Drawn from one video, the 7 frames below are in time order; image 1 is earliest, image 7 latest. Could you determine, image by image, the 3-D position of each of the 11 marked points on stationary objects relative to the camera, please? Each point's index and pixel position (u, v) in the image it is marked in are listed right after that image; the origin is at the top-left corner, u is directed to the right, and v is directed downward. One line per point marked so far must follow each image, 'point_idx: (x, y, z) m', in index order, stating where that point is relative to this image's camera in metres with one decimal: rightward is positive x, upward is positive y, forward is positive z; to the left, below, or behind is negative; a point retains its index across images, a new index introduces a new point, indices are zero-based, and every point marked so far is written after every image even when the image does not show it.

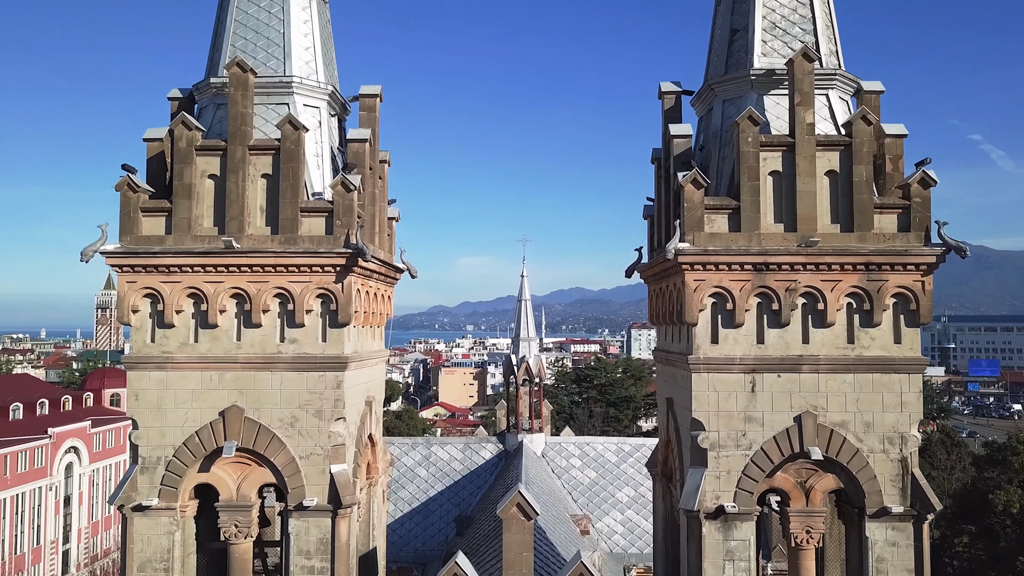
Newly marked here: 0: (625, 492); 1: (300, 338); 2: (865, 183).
0: (+2.6, -4.7, +16.7) m
1: (-2.1, -0.5, +7.3) m
2: (+3.4, +1.0, +7.0) m
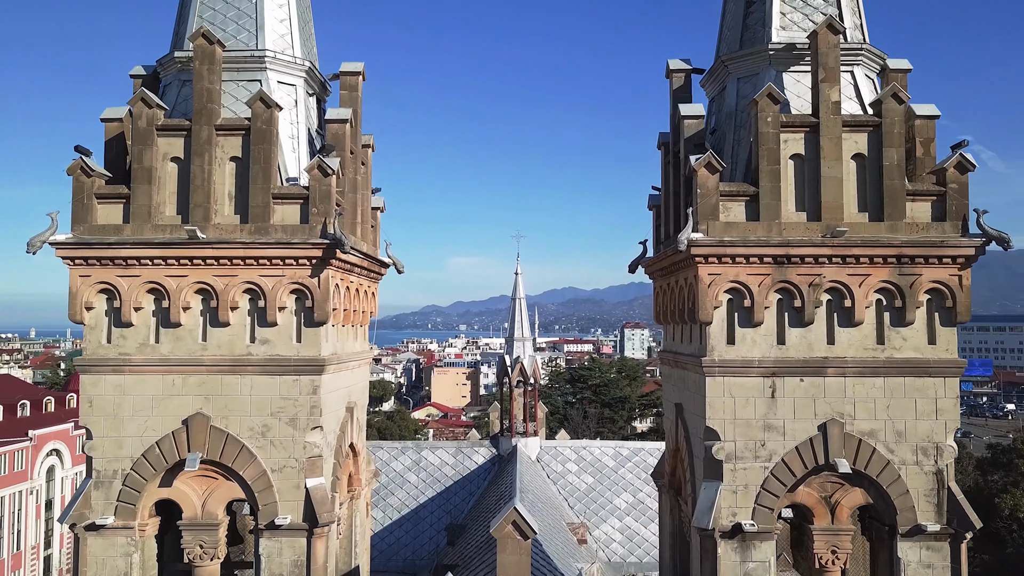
0: (+2.4, -4.6, +16.0) m
1: (-2.2, -0.5, +6.6) m
2: (+3.3, +1.0, +6.3) m
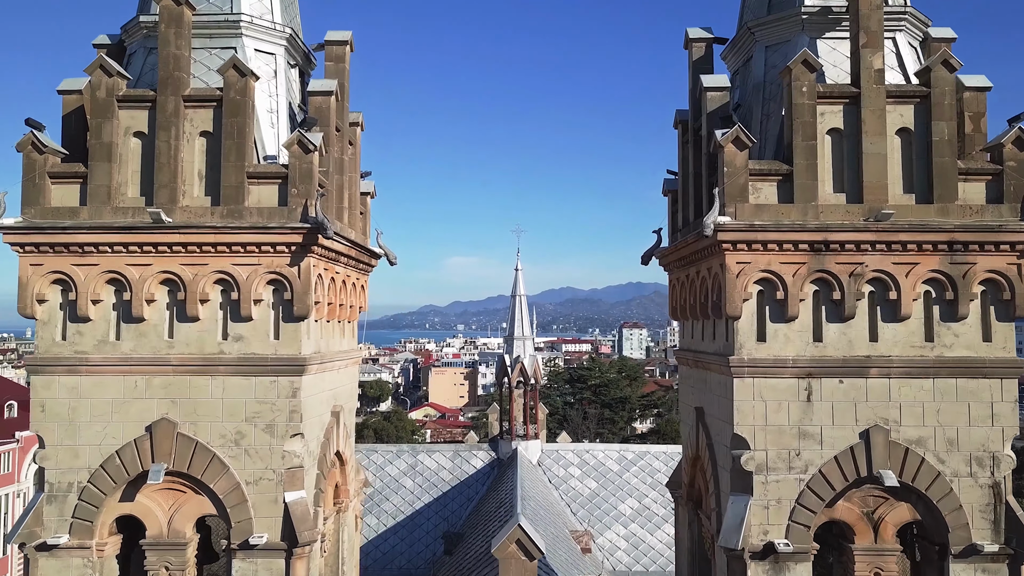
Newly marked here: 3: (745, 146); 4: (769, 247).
0: (+2.4, -4.5, +15.3) m
1: (-2.1, -0.4, +5.9) m
2: (+3.4, +1.1, +5.6) m
3: (+1.8, +1.1, +5.7) m
4: (+2.0, +0.3, +5.6) m
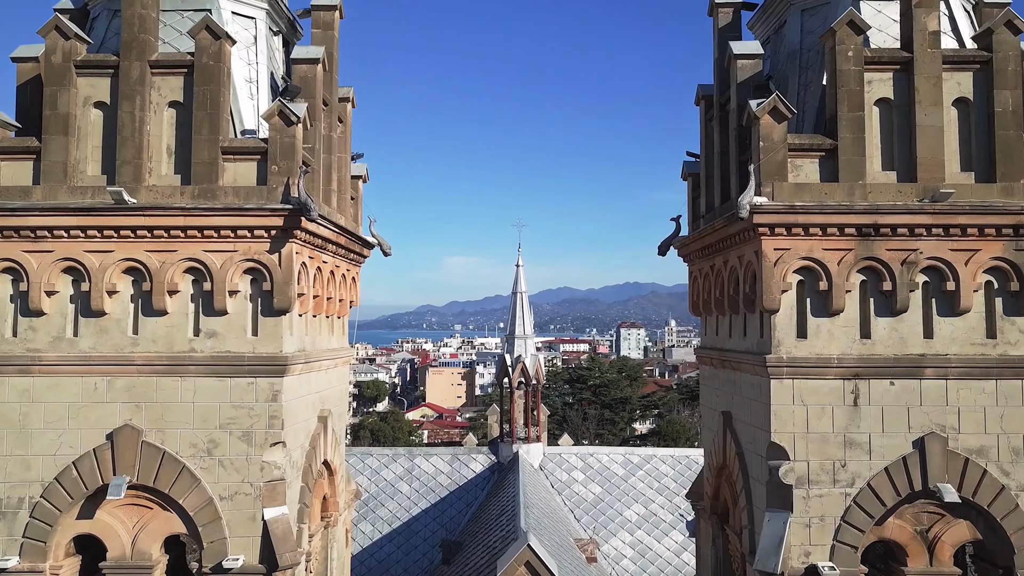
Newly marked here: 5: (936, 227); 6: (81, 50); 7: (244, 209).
0: (+2.5, -4.5, +14.7) m
1: (-2.1, -0.3, +5.2) m
2: (+3.4, +1.2, +5.0) m
3: (+1.9, +1.2, +5.0) m
4: (+2.0, +0.4, +4.9) m
5: (+2.9, +0.4, +4.9) m
6: (-3.1, +1.7, +5.3) m
7: (-1.9, +0.5, +5.1) m
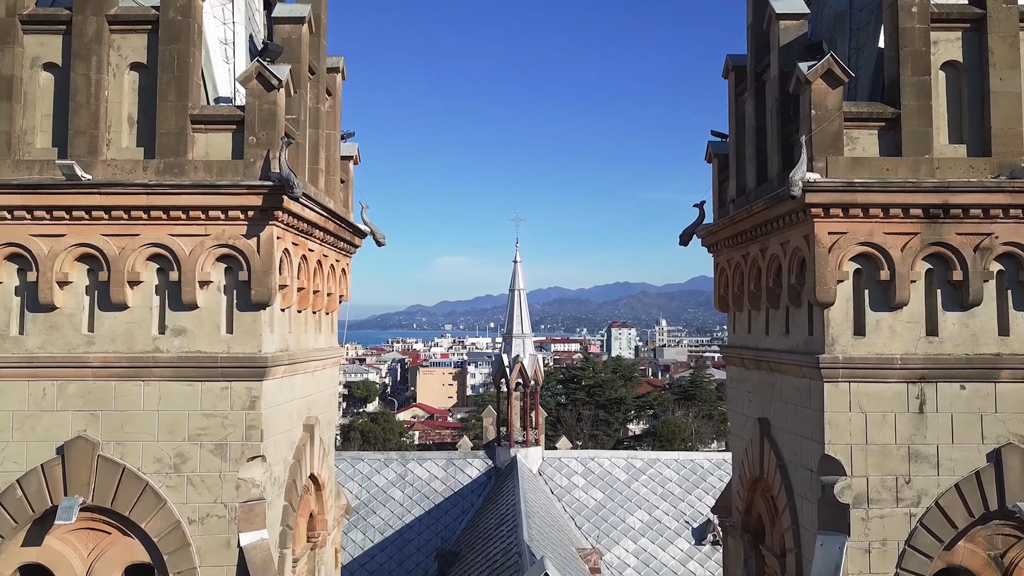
0: (+2.4, -4.4, +14.1) m
1: (-2.0, -0.2, +4.5) m
2: (+3.5, +1.3, +4.4) m
3: (+2.0, +1.2, +4.4) m
4: (+2.1, +0.4, +4.3) m
5: (+3.0, +0.5, +4.3) m
6: (-3.0, +1.8, +4.6) m
7: (-1.8, +0.6, +4.4) m
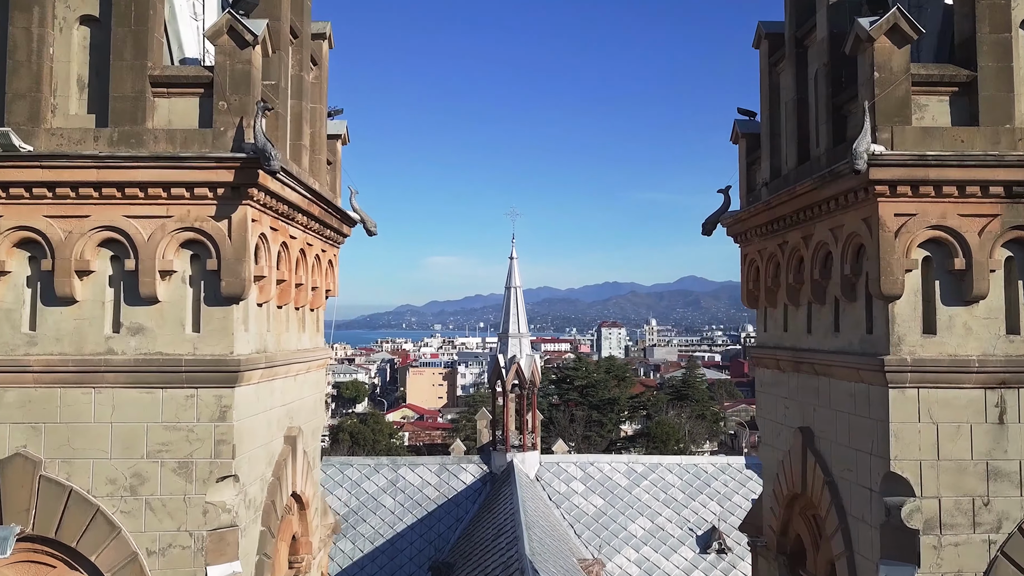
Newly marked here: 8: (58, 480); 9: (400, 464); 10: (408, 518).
0: (+2.4, -4.3, +13.5) m
1: (-1.9, -0.2, +3.9) m
2: (+3.6, +1.3, +3.8) m
3: (+2.0, +1.3, +3.8) m
4: (+2.2, +0.5, +3.7) m
5: (+3.0, +0.5, +3.7) m
6: (-3.0, +1.8, +3.9) m
7: (-1.7, +0.7, +3.7) m
8: (-2.4, -1.0, +3.8) m
9: (-2.3, -3.5, +14.6) m
10: (-1.9, -4.3, +13.7) m
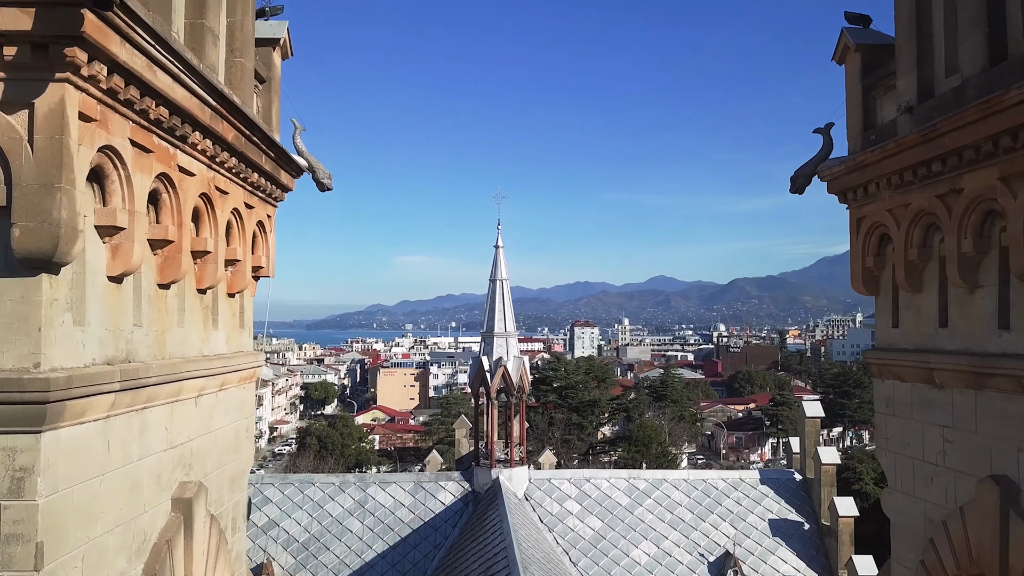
0: (+2.1, -4.2, +11.8) m
1: (-1.7, -0.1, +2.0) m
2: (+3.7, +1.4, +2.2) m
3: (+2.2, +1.4, +2.1) m
4: (+2.4, +0.6, +2.0) m
5: (+3.2, +0.6, +2.1) m
6: (-2.8, +2.0, +2.0) m
7: (-1.5, +0.8, +1.9) m
8: (-2.2, -0.9, +1.9) m
9: (-2.5, -3.4, +12.7) m
10: (-2.2, -4.2, +11.8) m
